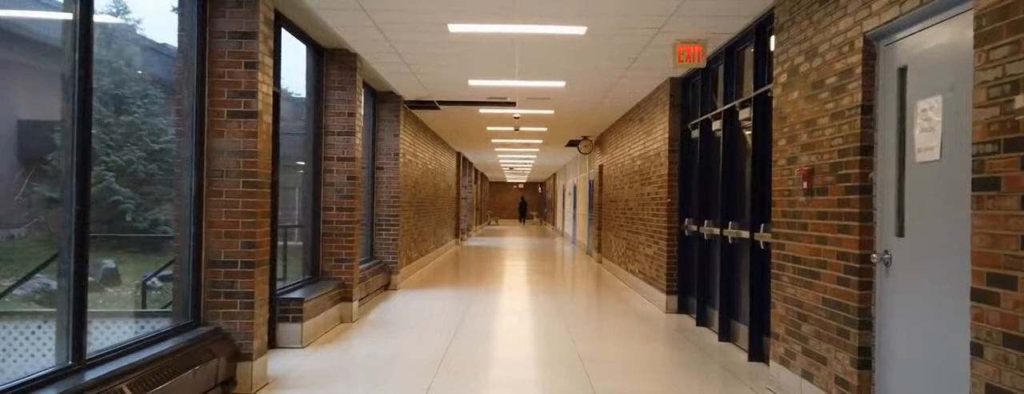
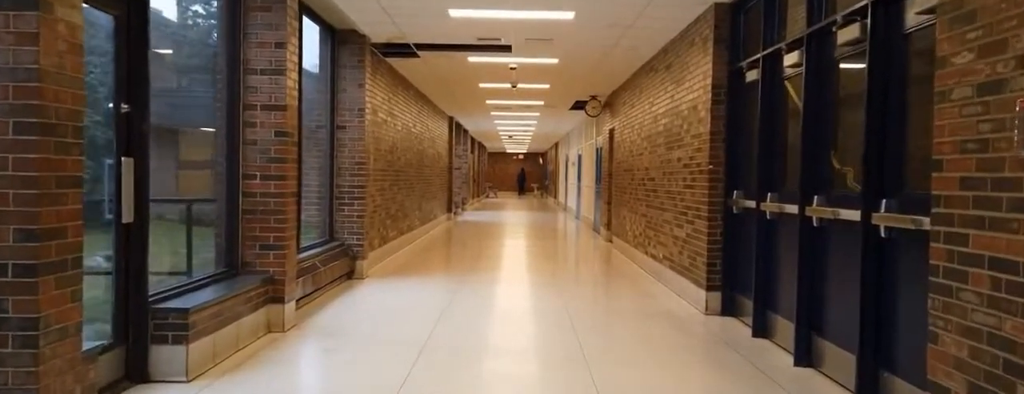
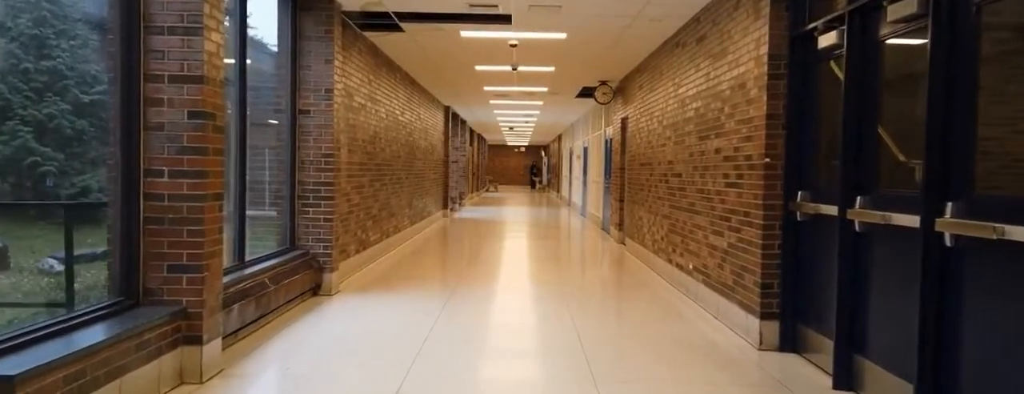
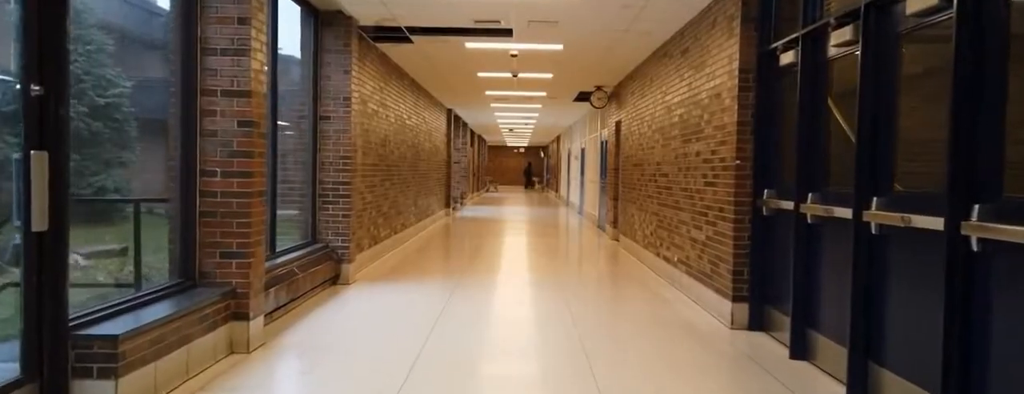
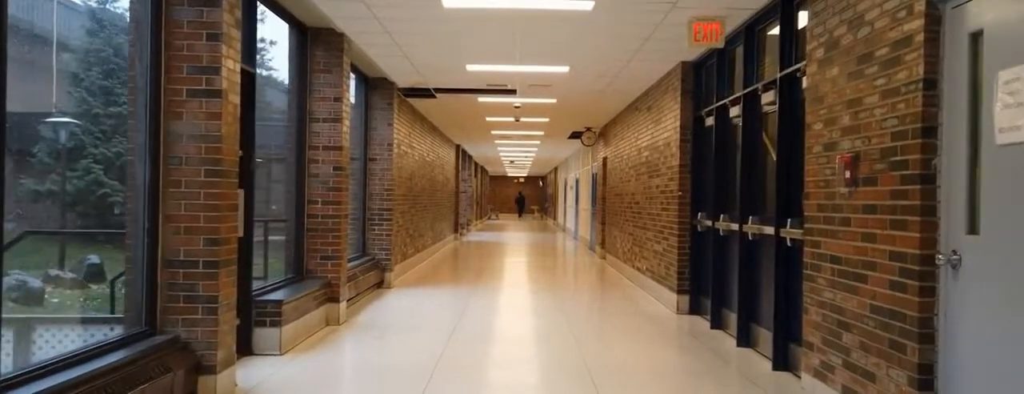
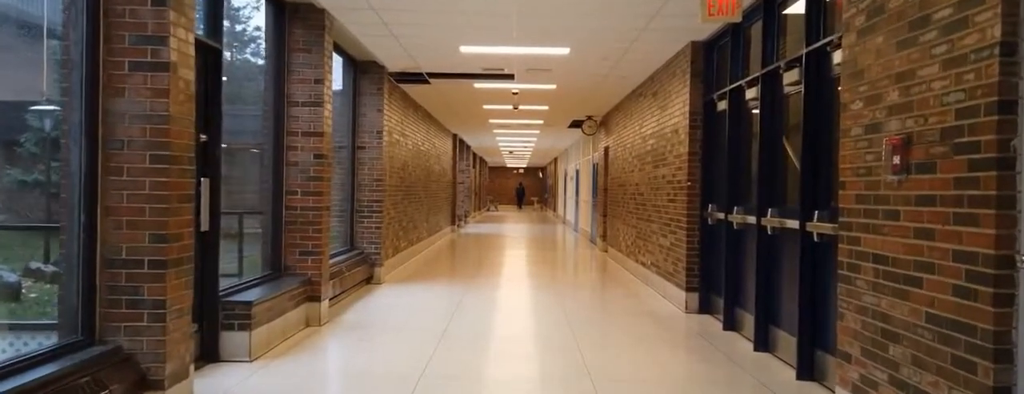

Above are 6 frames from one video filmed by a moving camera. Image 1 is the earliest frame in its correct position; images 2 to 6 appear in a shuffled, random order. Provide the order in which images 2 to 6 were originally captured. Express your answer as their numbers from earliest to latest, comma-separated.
5, 6, 2, 4, 3
